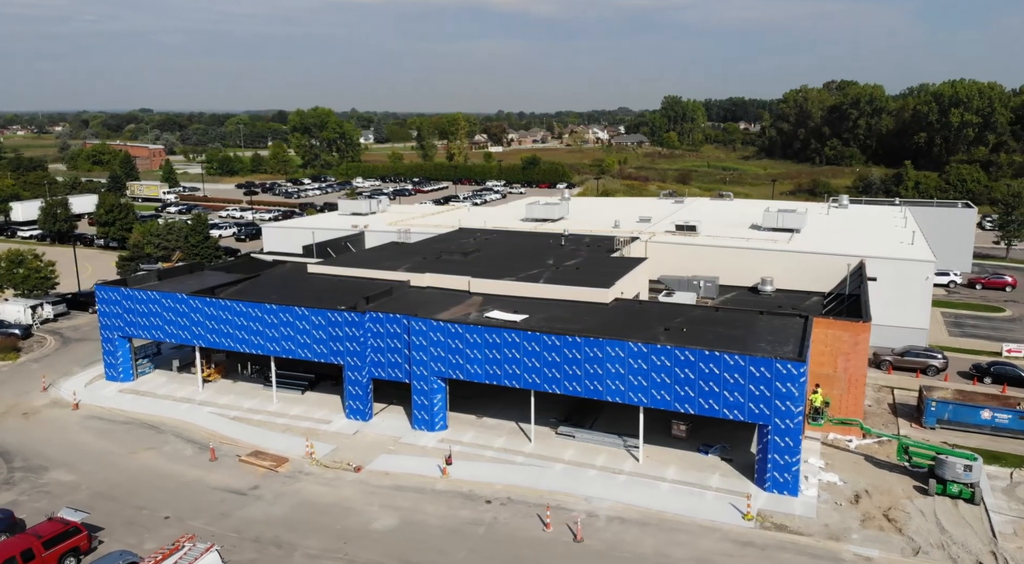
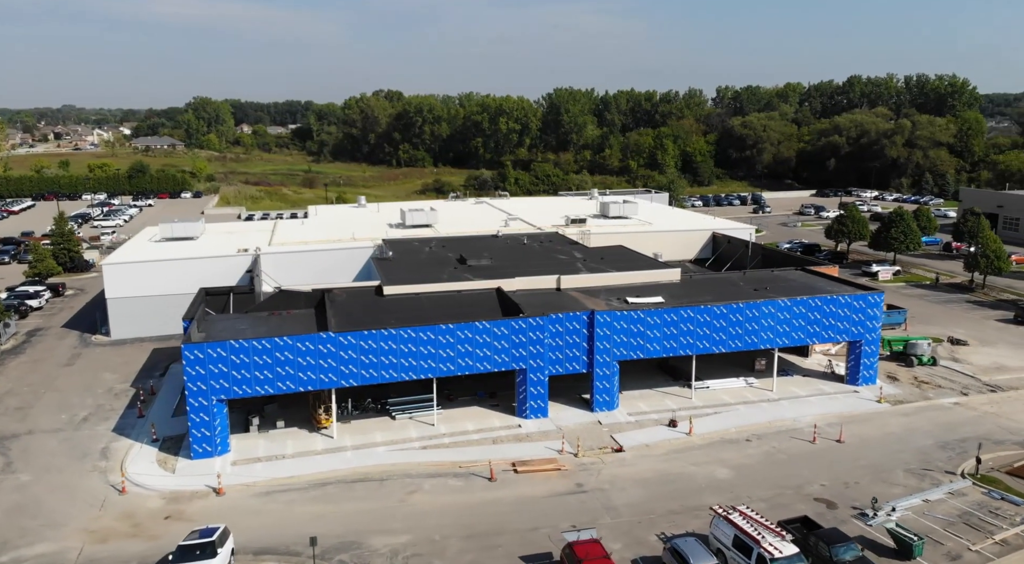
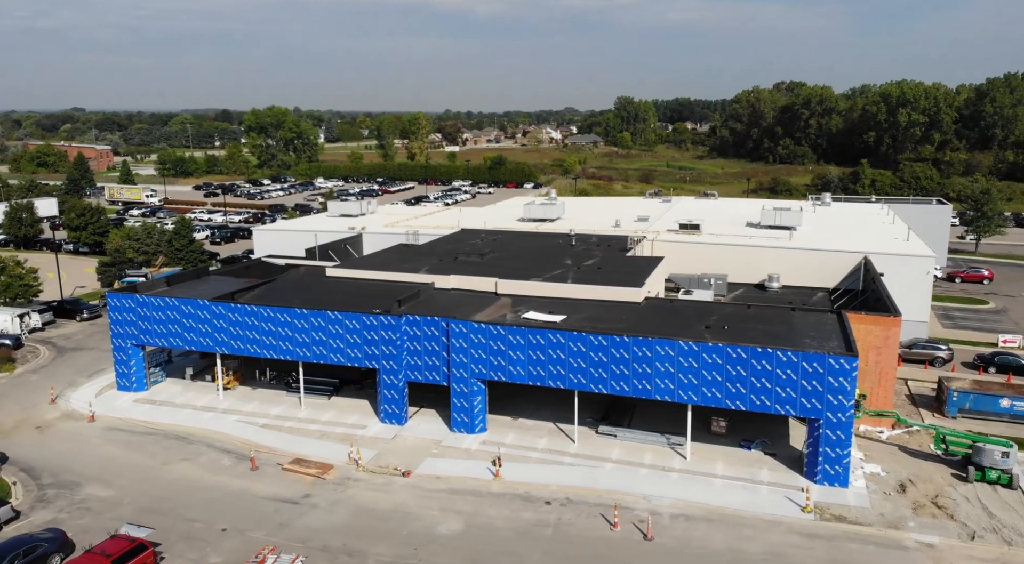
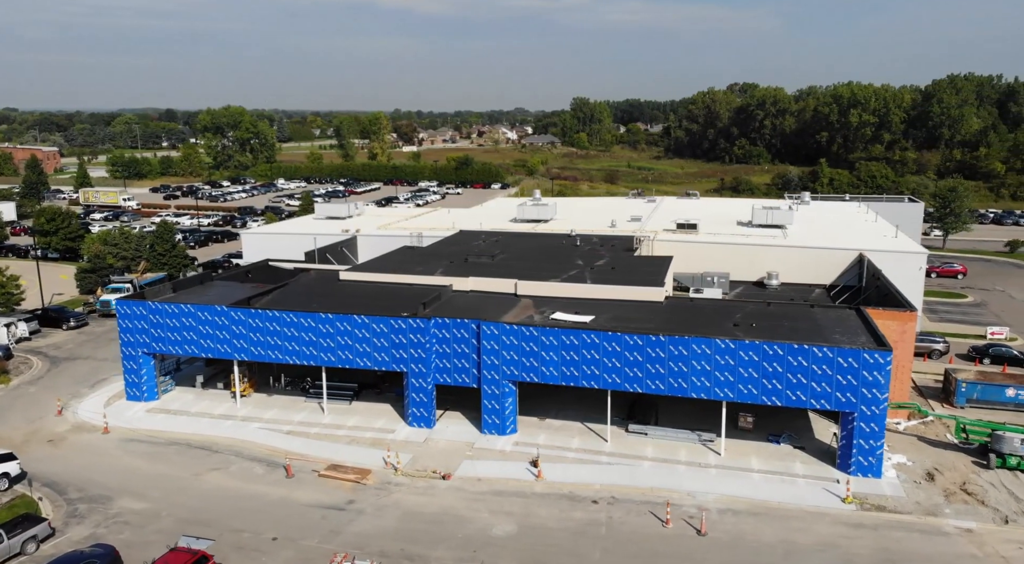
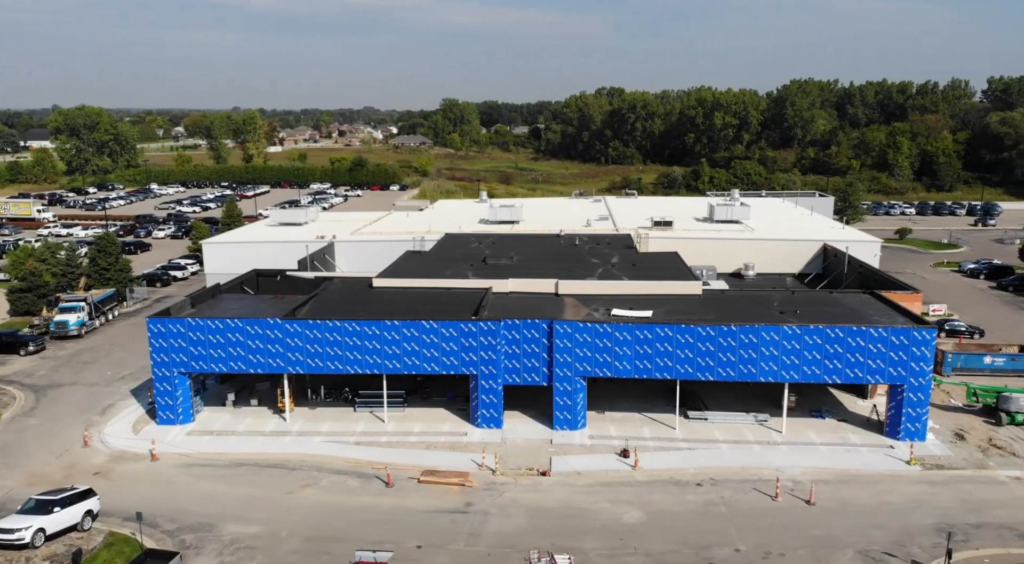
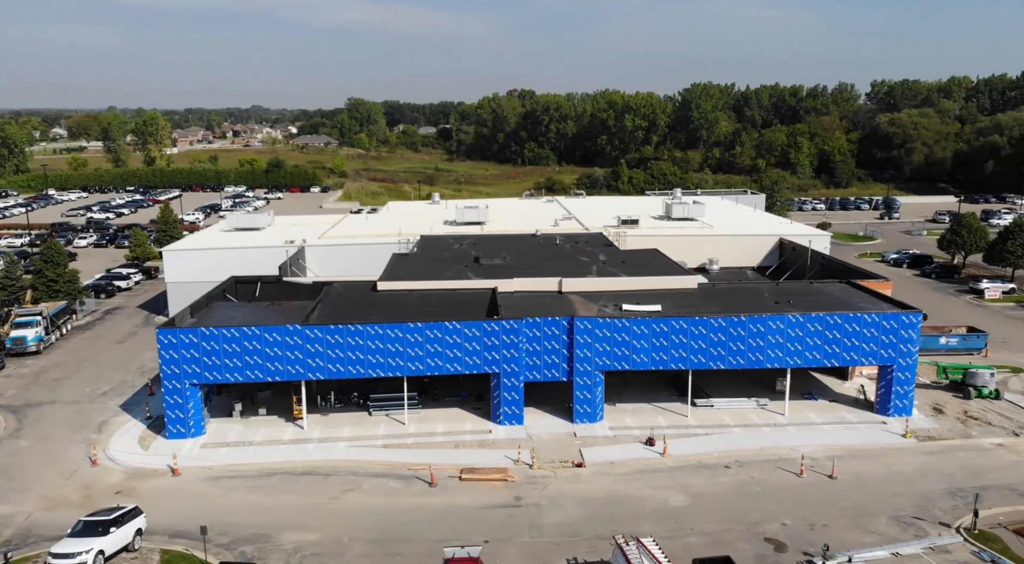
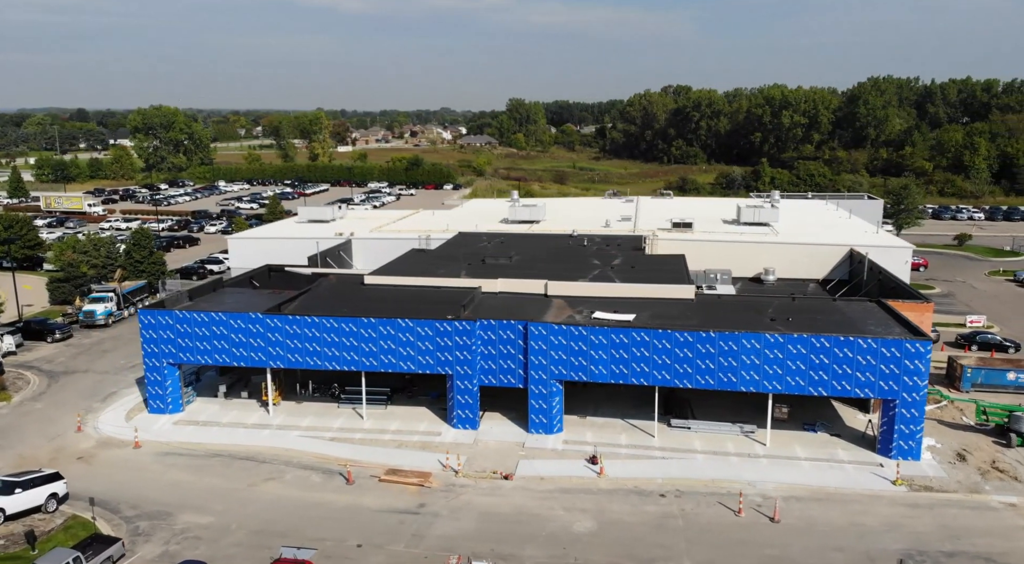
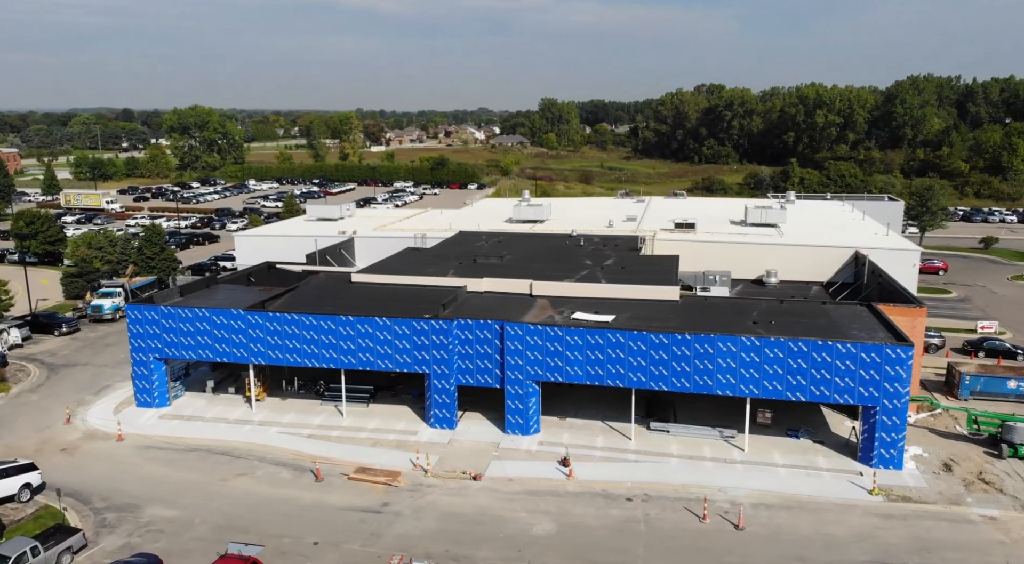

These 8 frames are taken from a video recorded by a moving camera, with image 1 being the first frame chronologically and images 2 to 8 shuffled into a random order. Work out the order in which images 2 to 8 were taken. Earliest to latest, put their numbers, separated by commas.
3, 4, 8, 7, 5, 6, 2
